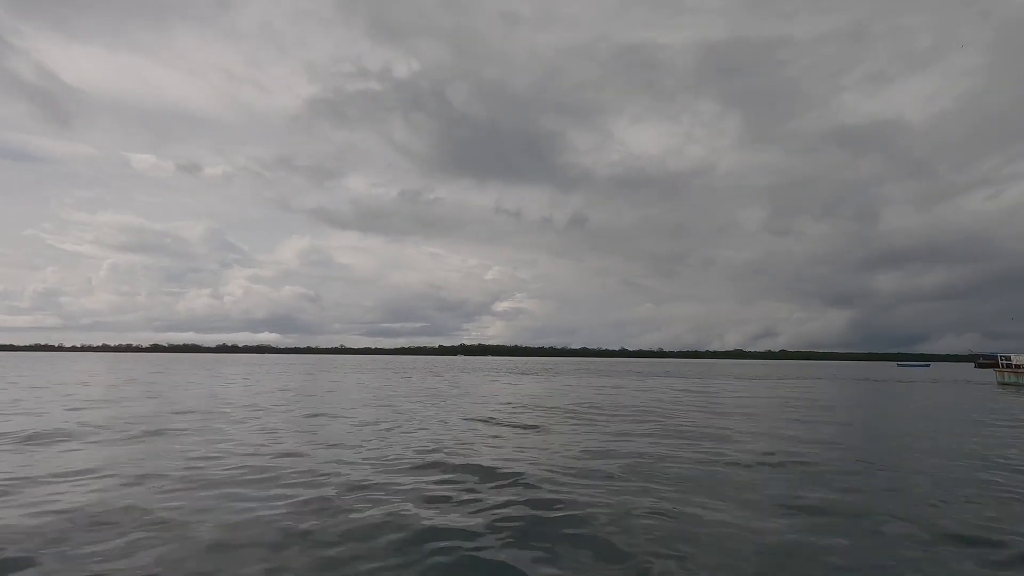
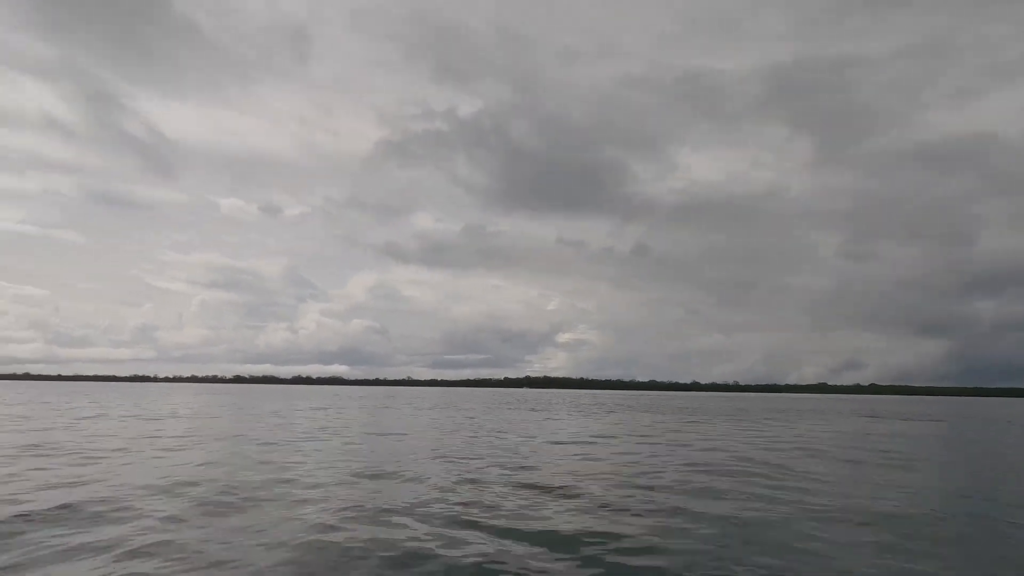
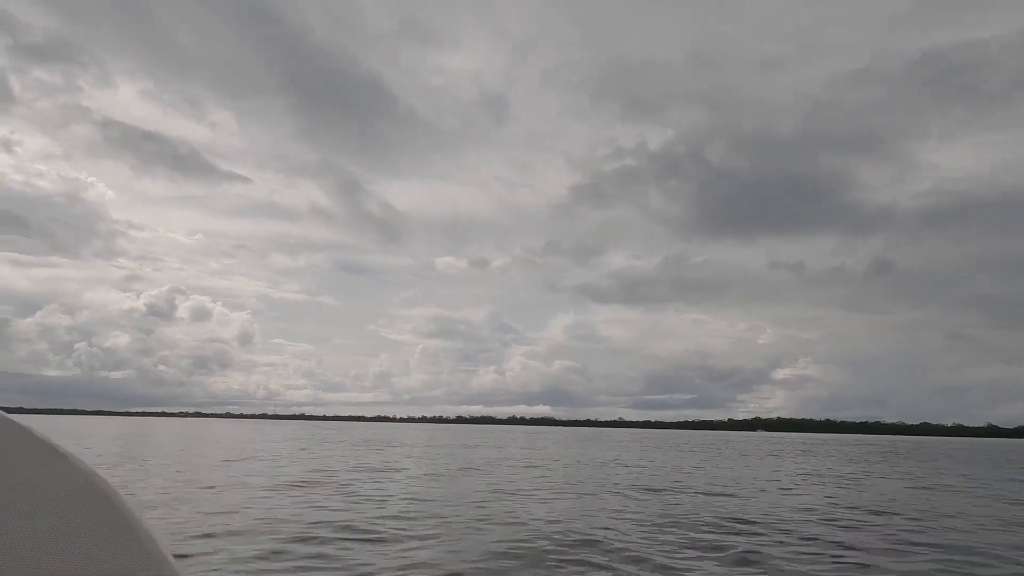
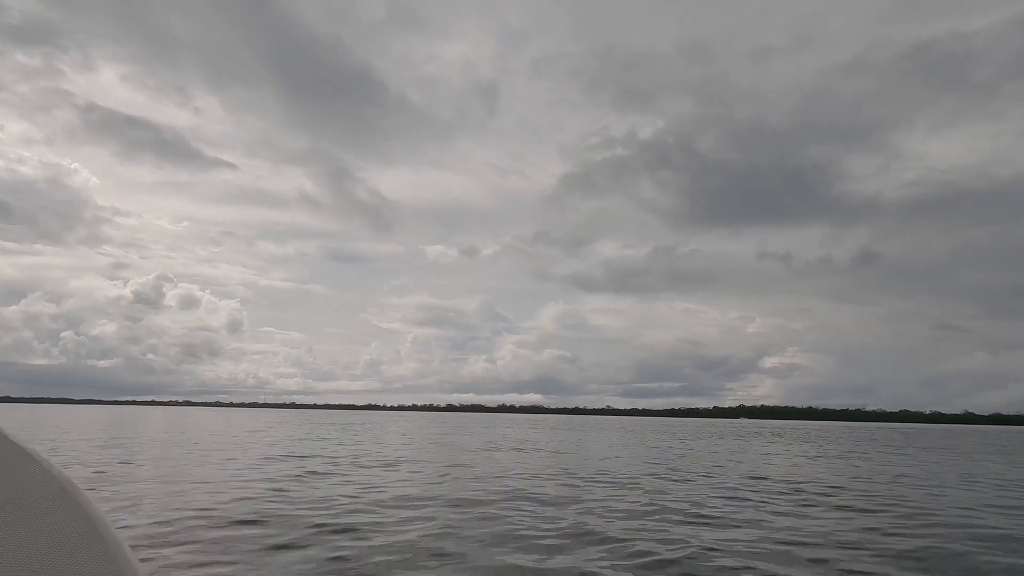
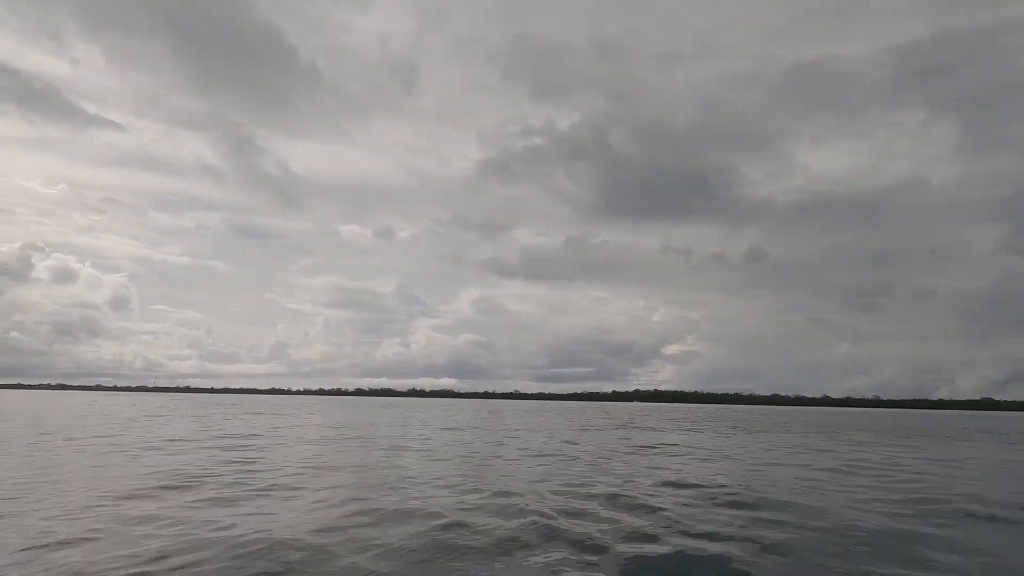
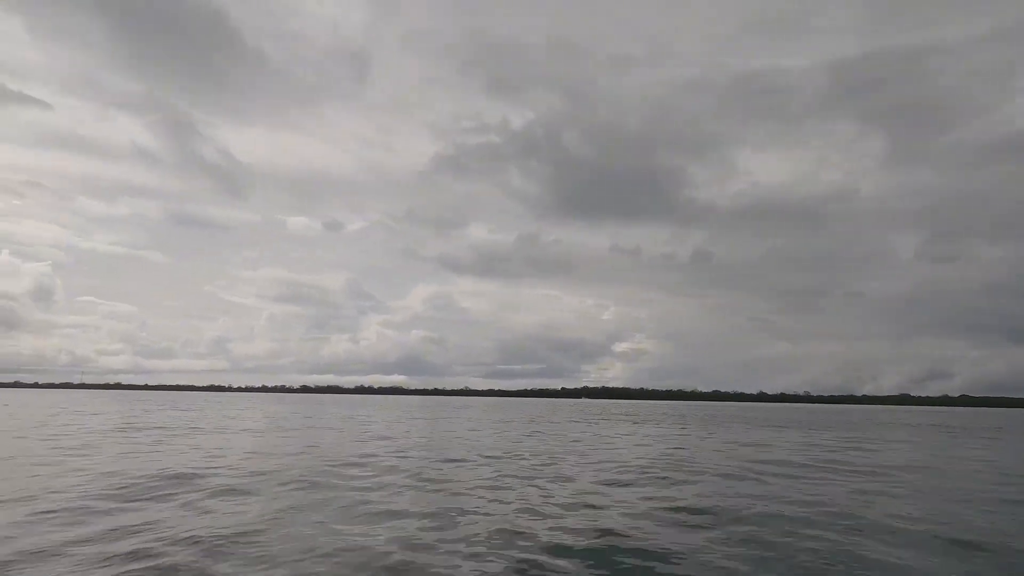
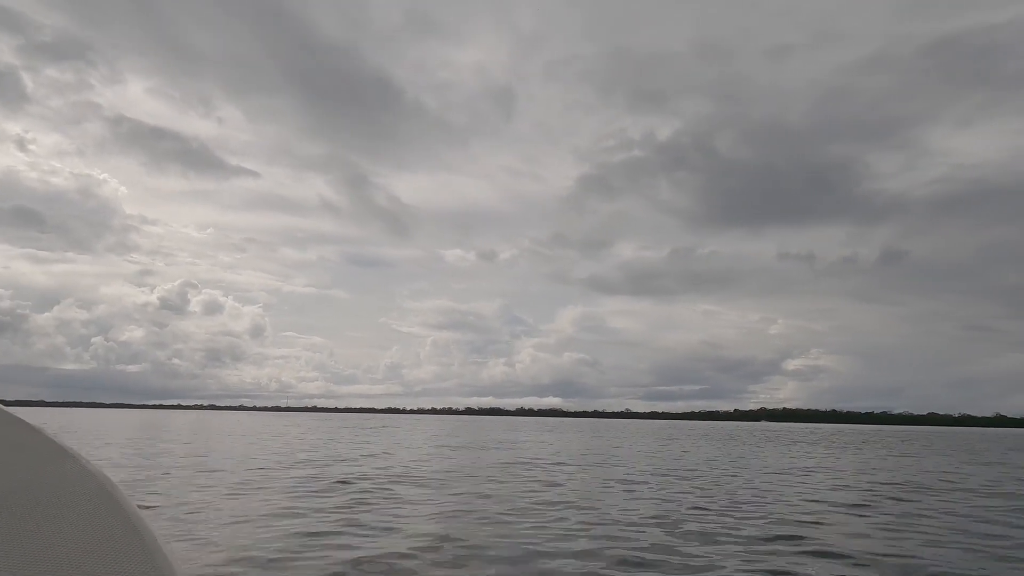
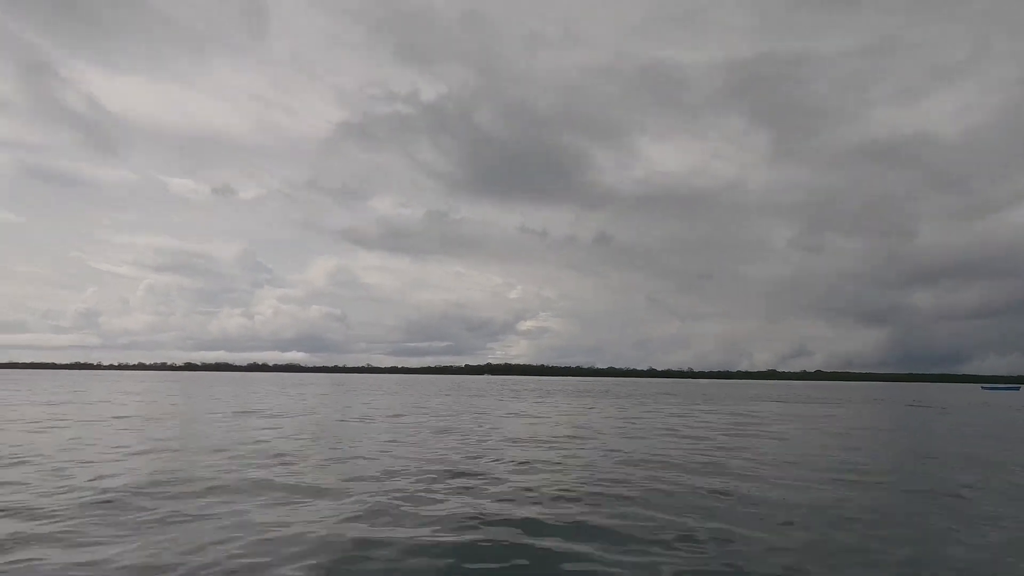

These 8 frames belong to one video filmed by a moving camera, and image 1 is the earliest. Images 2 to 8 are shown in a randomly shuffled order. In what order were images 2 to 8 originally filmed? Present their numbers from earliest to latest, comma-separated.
8, 2, 6, 5, 7, 4, 3
